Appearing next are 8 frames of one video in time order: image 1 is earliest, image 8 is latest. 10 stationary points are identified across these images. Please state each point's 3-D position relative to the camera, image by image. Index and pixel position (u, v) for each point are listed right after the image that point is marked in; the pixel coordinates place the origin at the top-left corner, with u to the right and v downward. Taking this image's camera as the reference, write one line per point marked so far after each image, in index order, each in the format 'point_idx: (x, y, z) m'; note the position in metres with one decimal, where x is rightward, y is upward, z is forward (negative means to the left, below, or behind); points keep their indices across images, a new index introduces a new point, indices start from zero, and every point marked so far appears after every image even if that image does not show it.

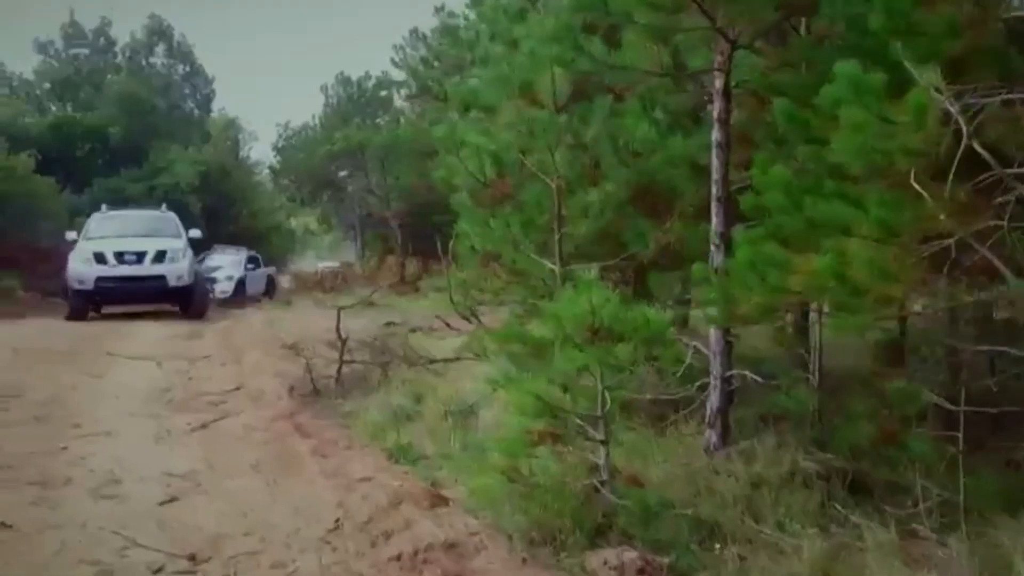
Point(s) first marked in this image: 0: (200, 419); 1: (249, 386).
0: (-1.4, -0.6, +6.9) m
1: (-1.4, -0.5, +8.1) m
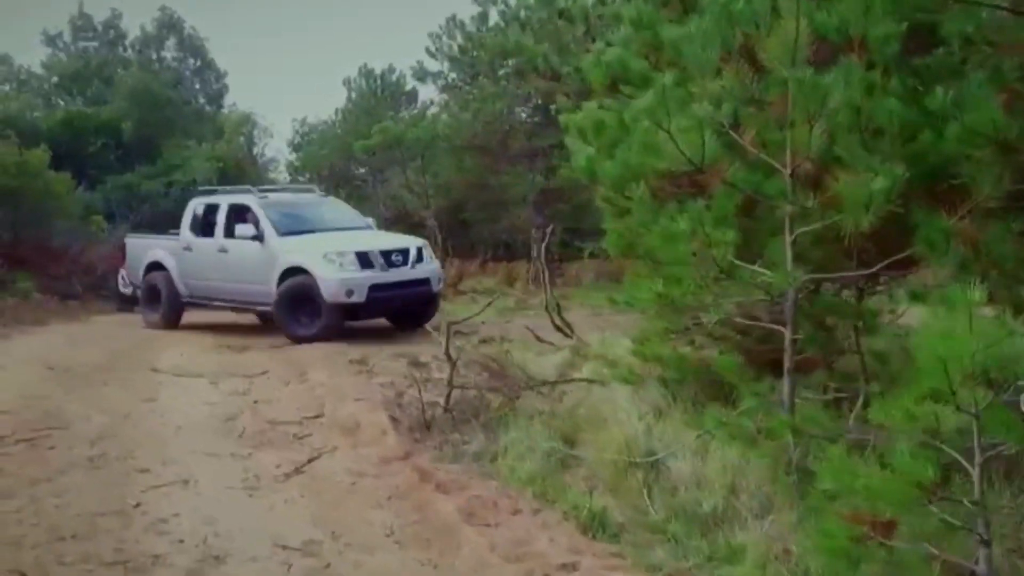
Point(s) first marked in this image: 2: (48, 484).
0: (-0.8, -0.6, +5.6) m
1: (-0.8, -0.6, +6.9) m
2: (-1.5, -0.6, +4.9) m
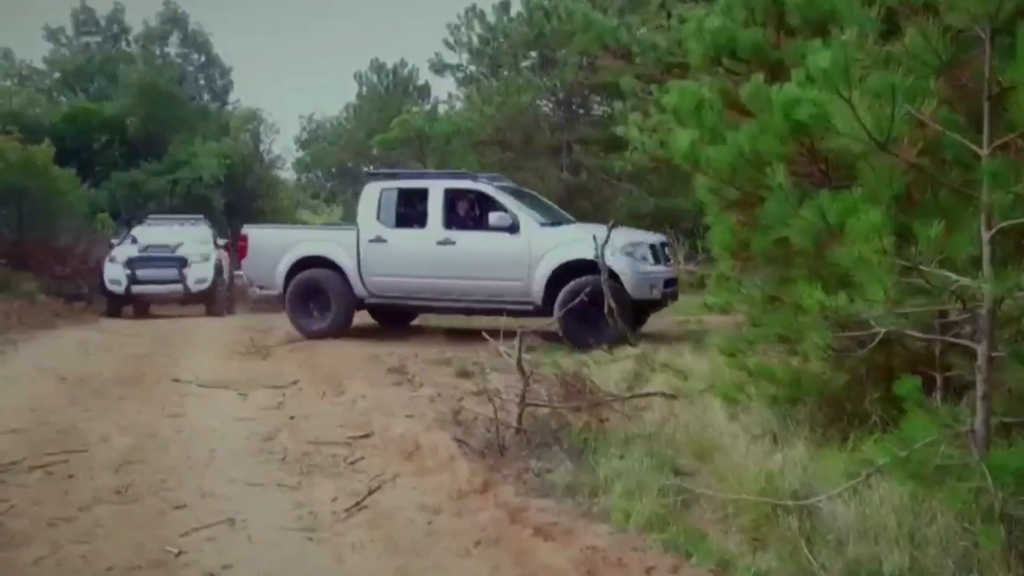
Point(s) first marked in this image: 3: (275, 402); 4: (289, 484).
0: (-0.5, -0.6, +4.9) m
1: (-0.5, -0.6, +6.1) m
2: (-1.2, -0.7, +4.2) m
3: (-1.1, -0.6, +7.4) m
4: (-0.7, -0.6, +5.0) m
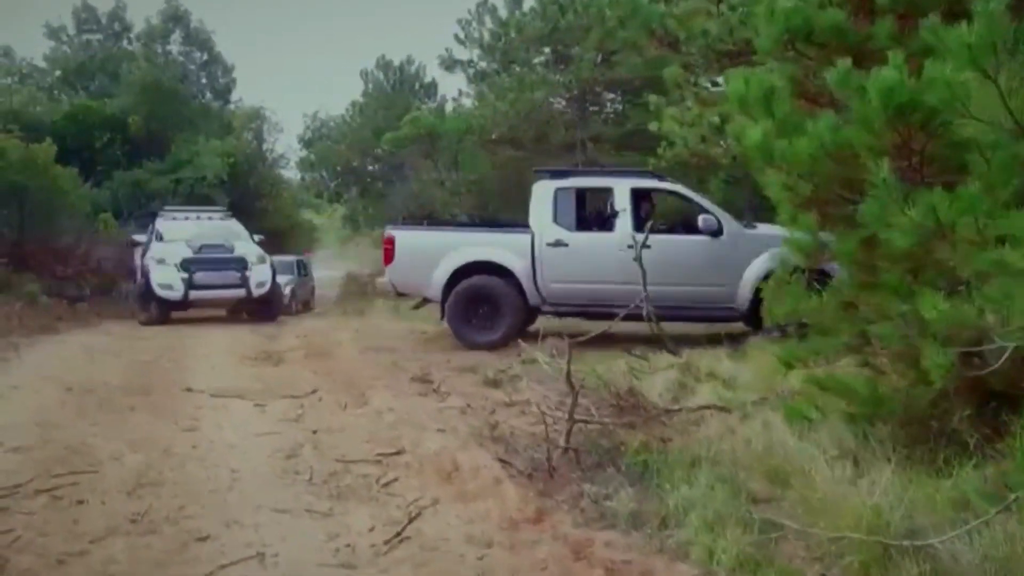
0: (-0.4, -0.7, +4.5) m
1: (-0.4, -0.6, +5.7) m
2: (-1.1, -0.7, +3.7) m
3: (-1.0, -0.6, +6.9) m
4: (-0.6, -0.7, +4.6) m
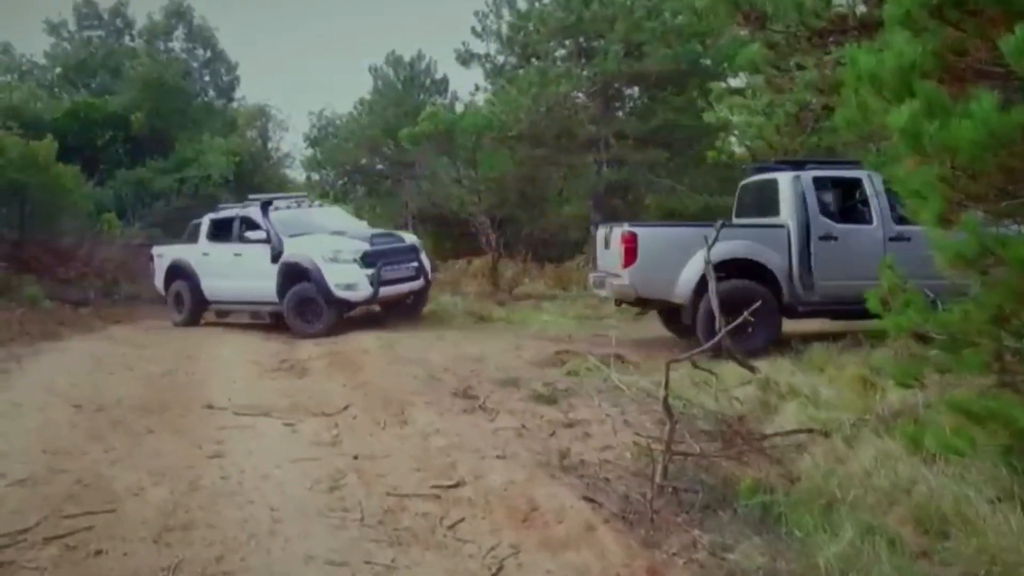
0: (-0.1, -0.7, +3.7) m
1: (-0.1, -0.6, +5.0) m
2: (-0.8, -0.7, +3.0) m
3: (-0.7, -0.6, +6.2) m
4: (-0.3, -0.7, +3.9) m
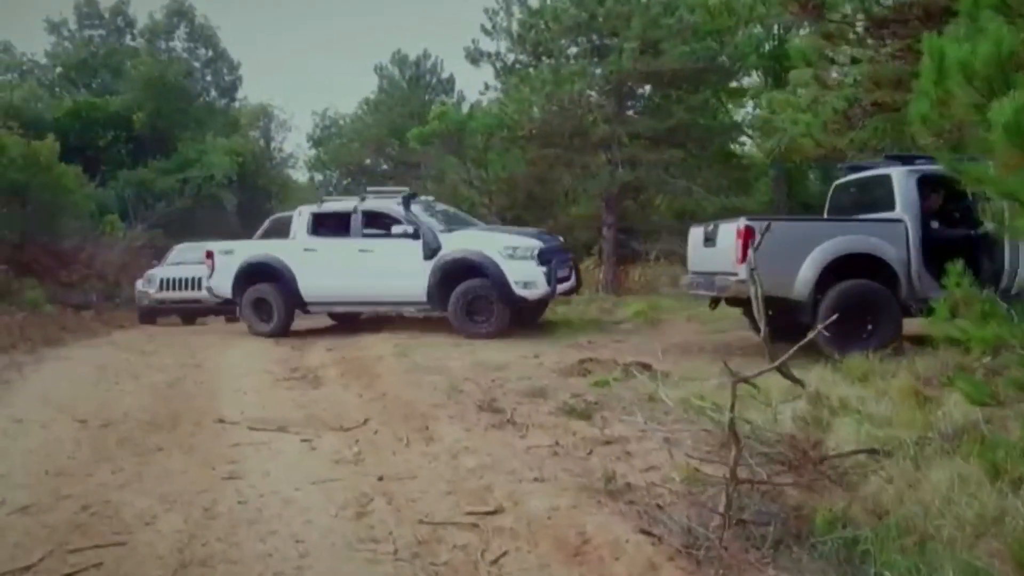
0: (0.0, -0.7, +3.4) m
1: (0.0, -0.7, +4.6) m
2: (-0.7, -0.7, +2.7) m
3: (-0.6, -0.6, +5.8) m
4: (-0.2, -0.7, +3.5) m
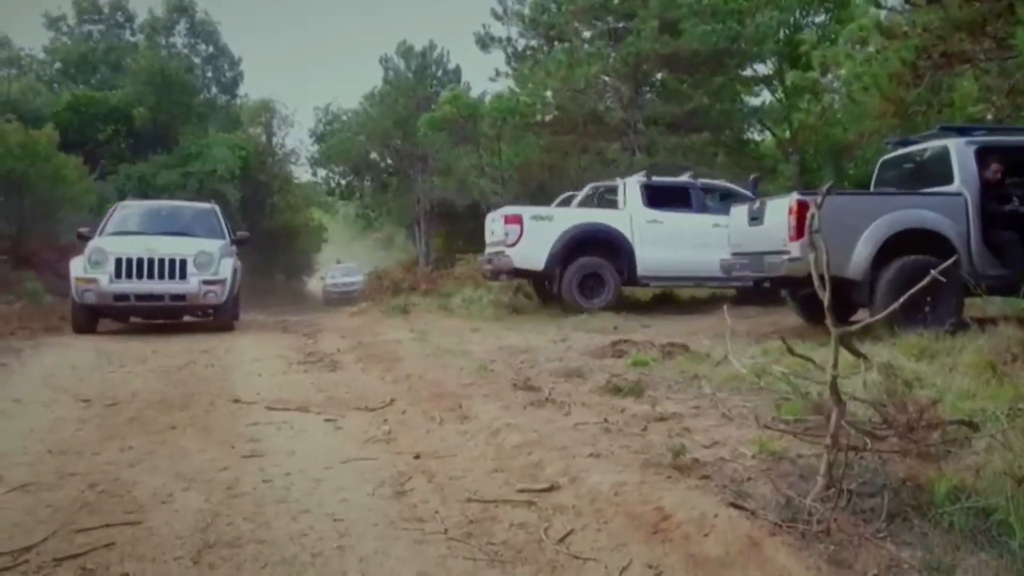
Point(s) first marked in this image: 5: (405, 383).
0: (+0.2, -0.6, +2.9) m
1: (+0.2, -0.5, +4.1) m
2: (-0.5, -0.6, +2.2) m
3: (-0.5, -0.5, +5.3) m
4: (0.0, -0.6, +3.0) m
5: (-0.5, -0.4, +6.8) m
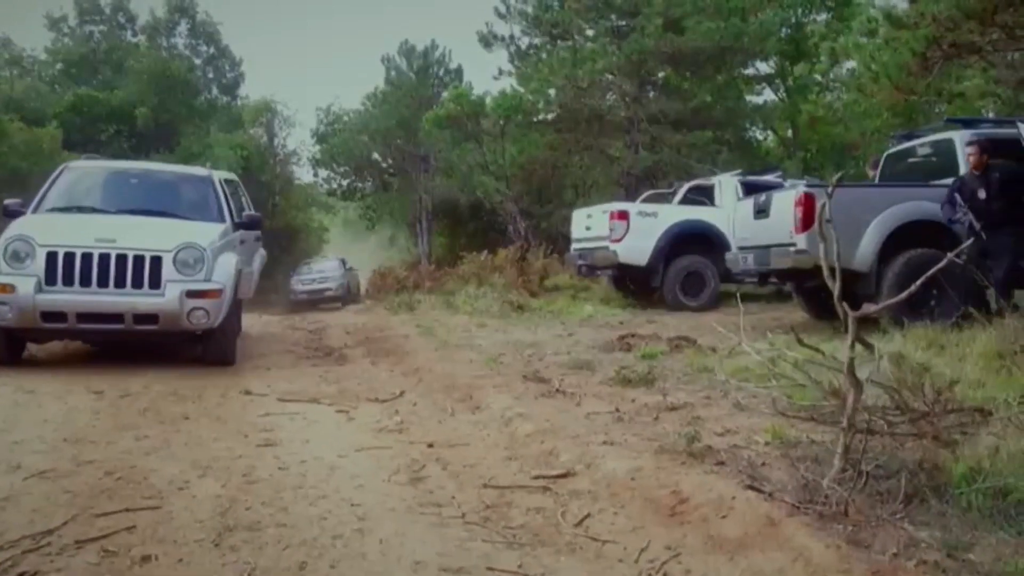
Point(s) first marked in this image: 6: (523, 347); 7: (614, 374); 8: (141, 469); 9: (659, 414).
0: (+0.2, -0.6, +2.9) m
1: (+0.2, -0.5, +4.1) m
2: (-0.5, -0.6, +2.2) m
3: (-0.4, -0.5, +5.4) m
4: (0.0, -0.6, +3.0) m
5: (-0.4, -0.4, +6.8) m
6: (+0.1, -0.3, +8.2) m
7: (+0.4, -0.4, +6.4) m
8: (-1.0, -0.5, +4.2) m
9: (+0.5, -0.4, +5.1) m
